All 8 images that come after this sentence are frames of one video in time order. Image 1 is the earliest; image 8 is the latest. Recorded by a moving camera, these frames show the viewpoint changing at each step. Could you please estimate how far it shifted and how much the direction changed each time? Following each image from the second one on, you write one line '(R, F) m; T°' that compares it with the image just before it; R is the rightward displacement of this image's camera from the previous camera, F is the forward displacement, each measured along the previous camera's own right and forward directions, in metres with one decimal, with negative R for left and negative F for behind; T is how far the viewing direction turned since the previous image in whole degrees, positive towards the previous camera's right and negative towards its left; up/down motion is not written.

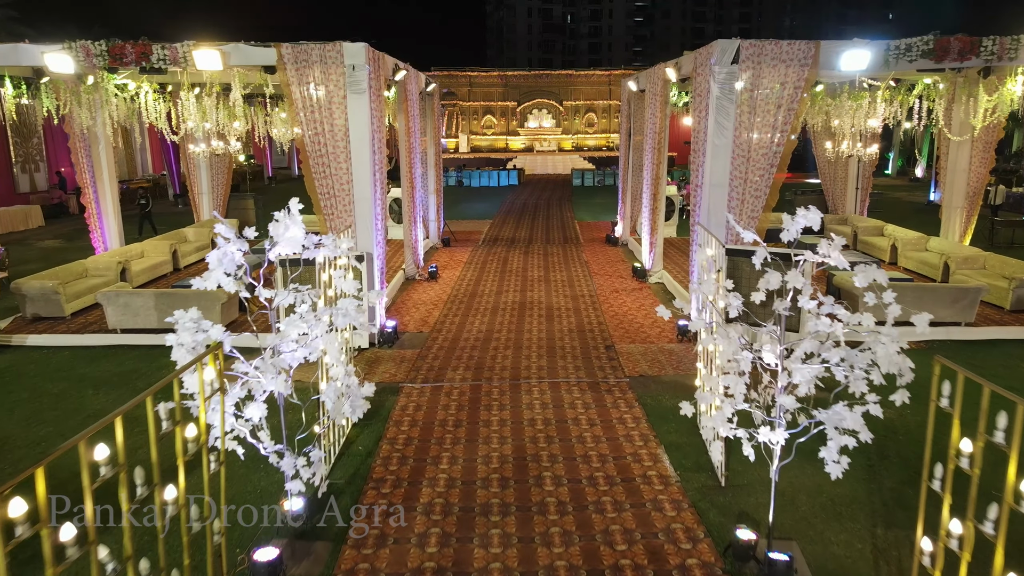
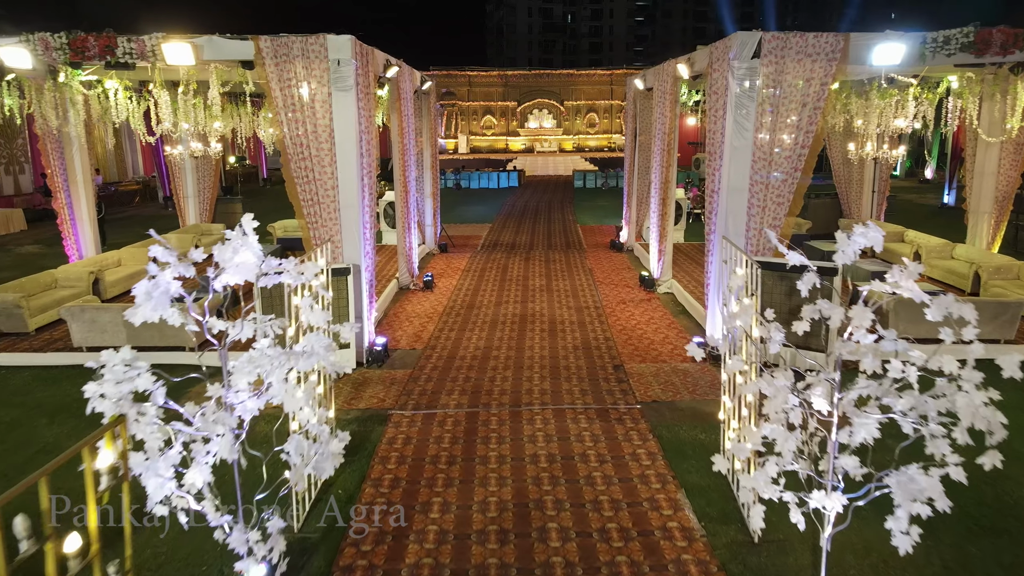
(0.0, +0.5) m; 0°
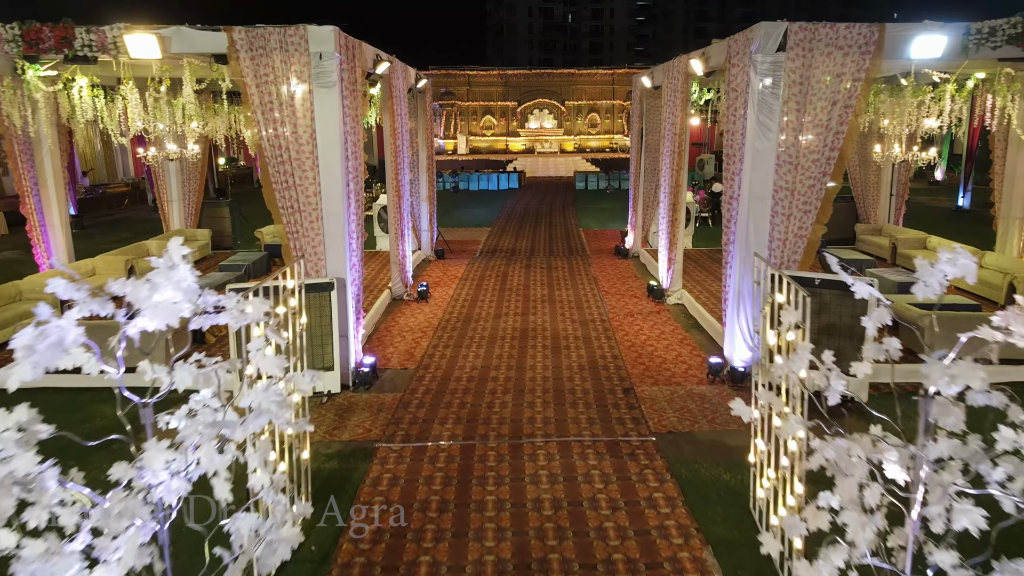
(0.0, +0.5) m; 0°
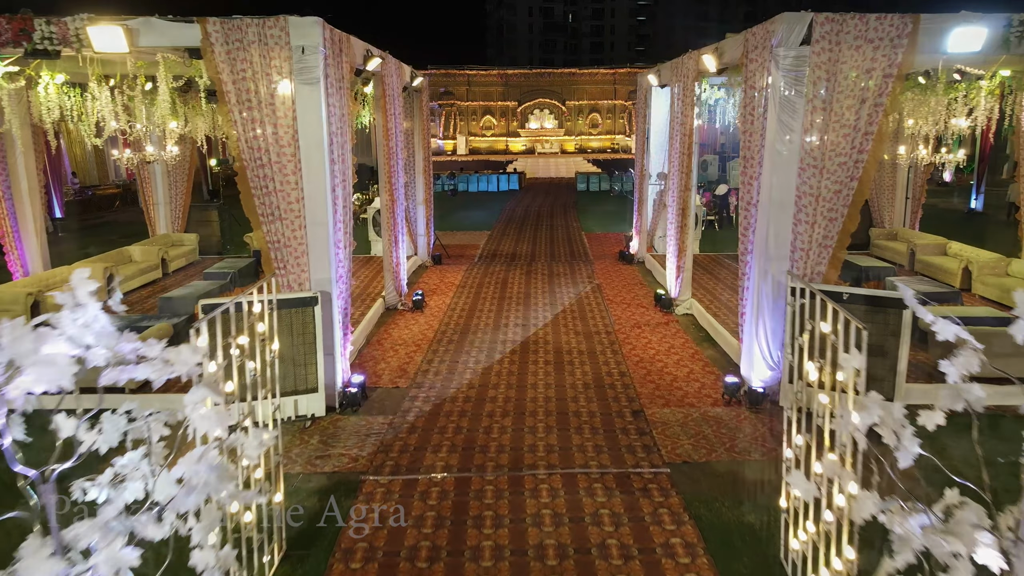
(0.0, +0.4) m; 0°
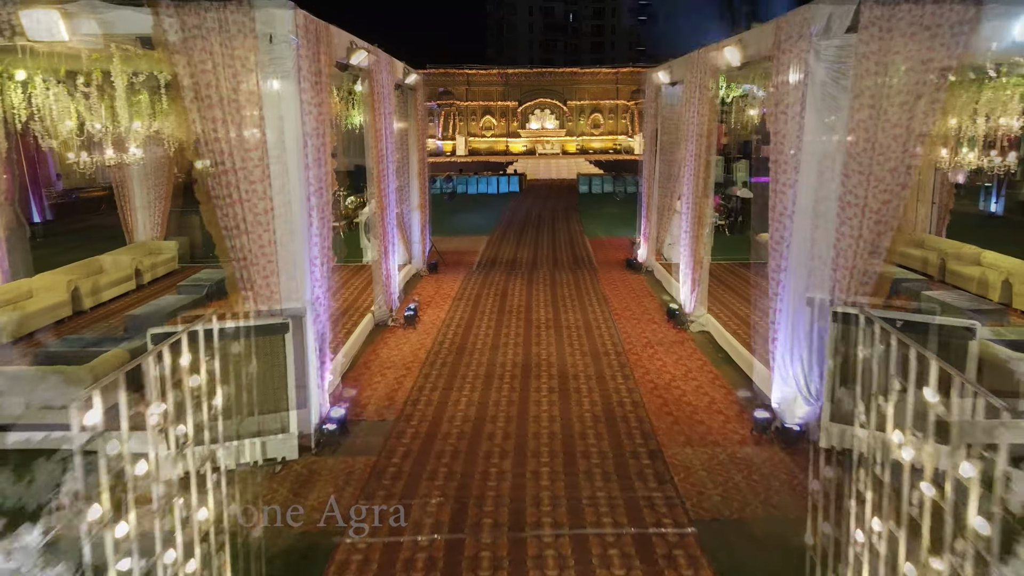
(0.0, +0.5) m; 0°
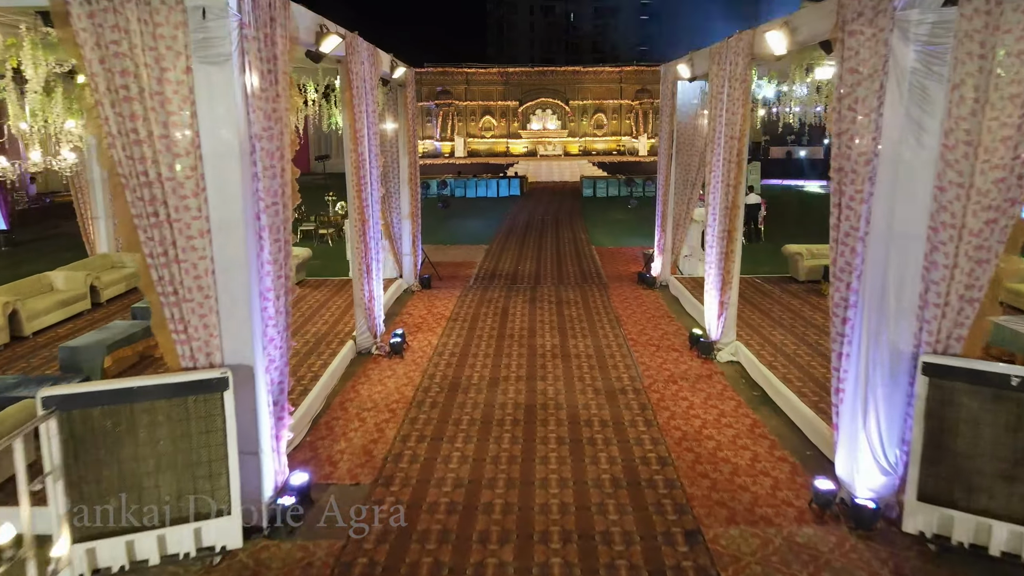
(0.0, +0.8) m; 0°
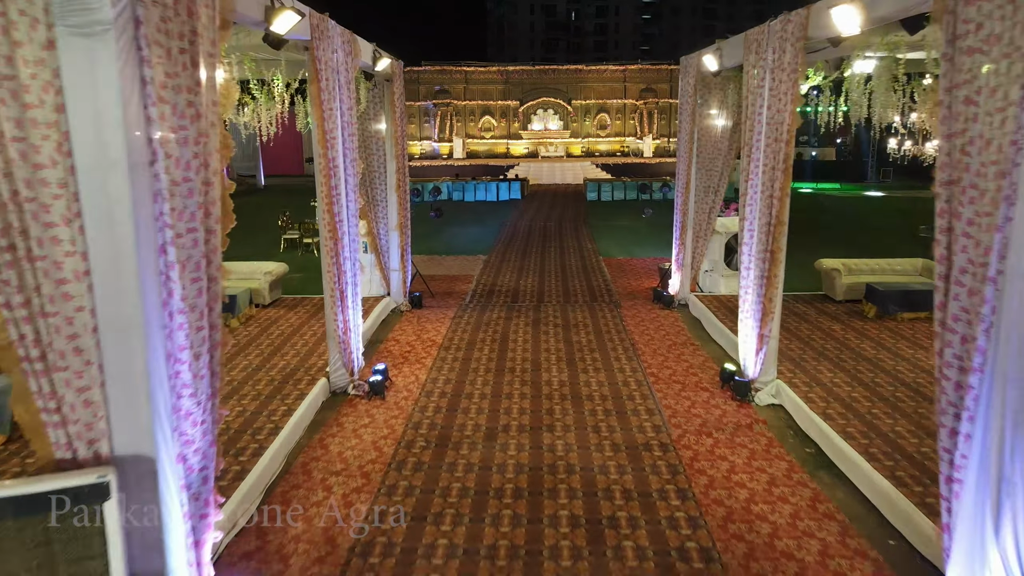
(0.0, +0.8) m; 0°
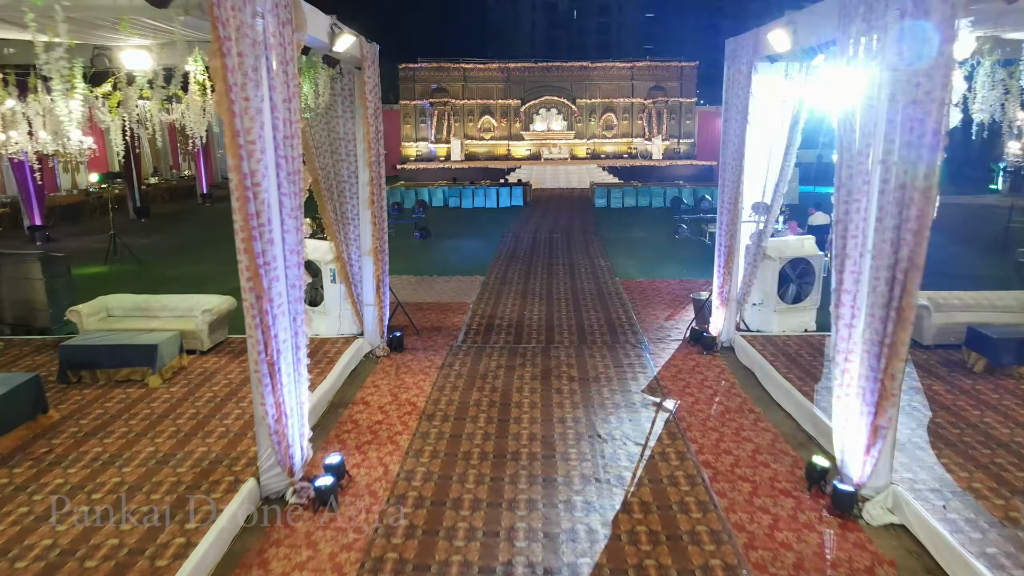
(0.0, +1.4) m; 0°
